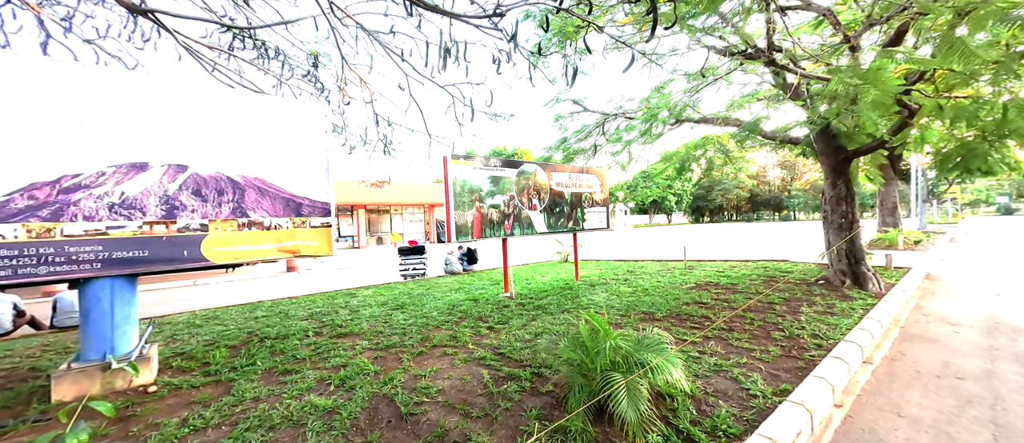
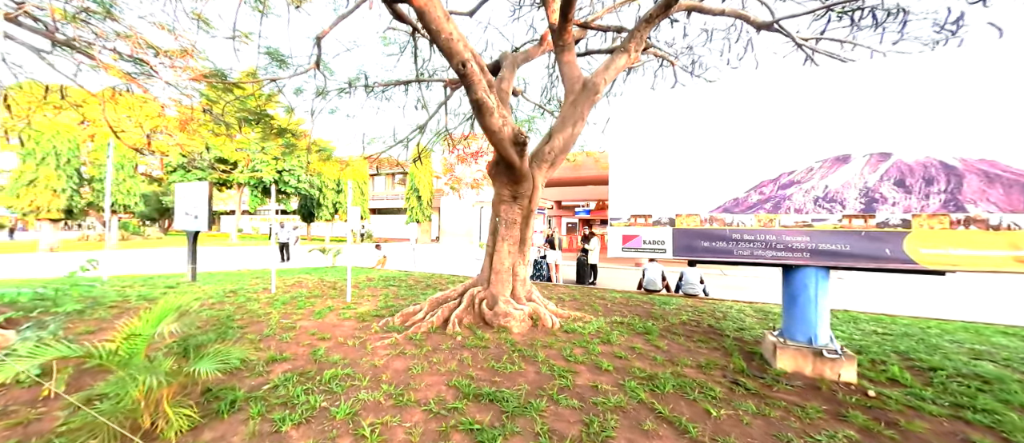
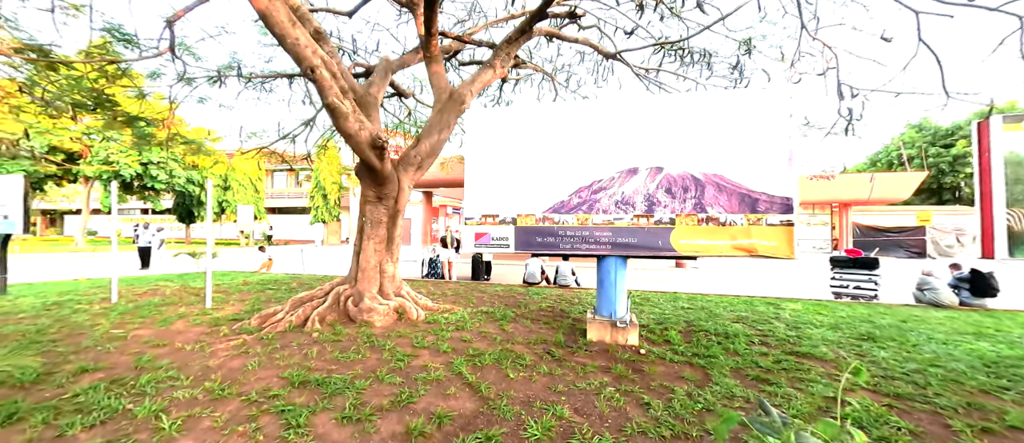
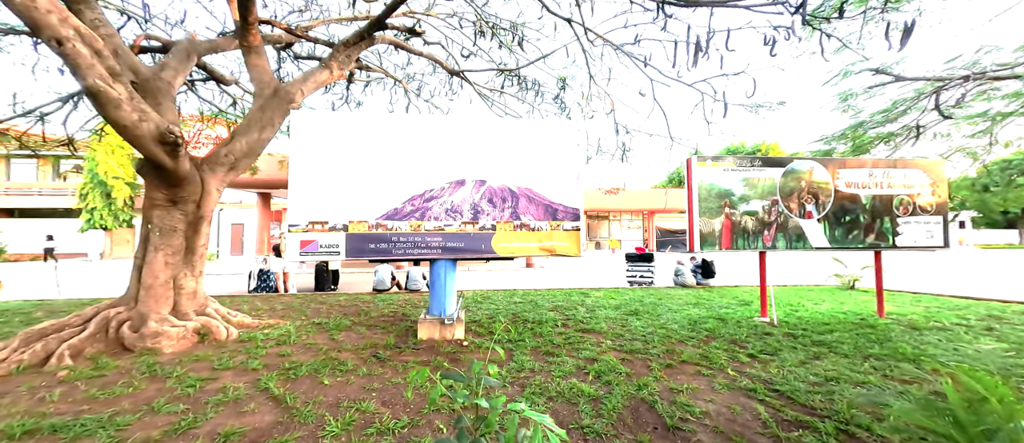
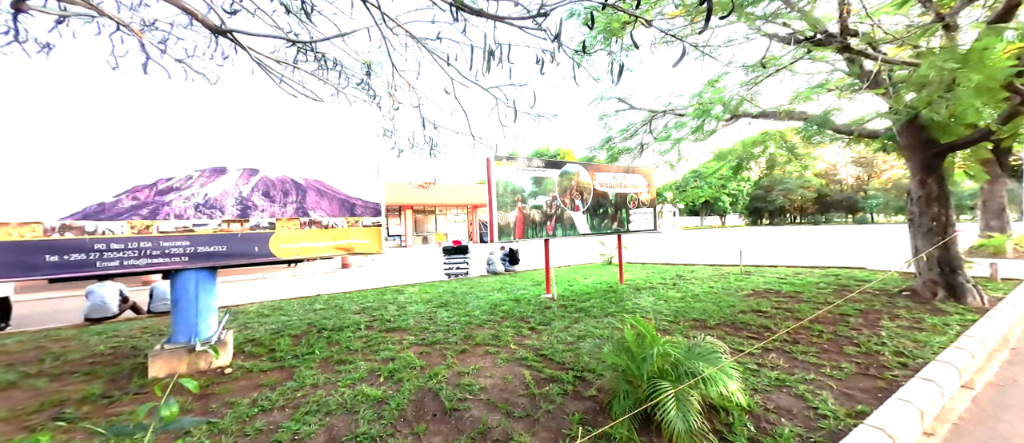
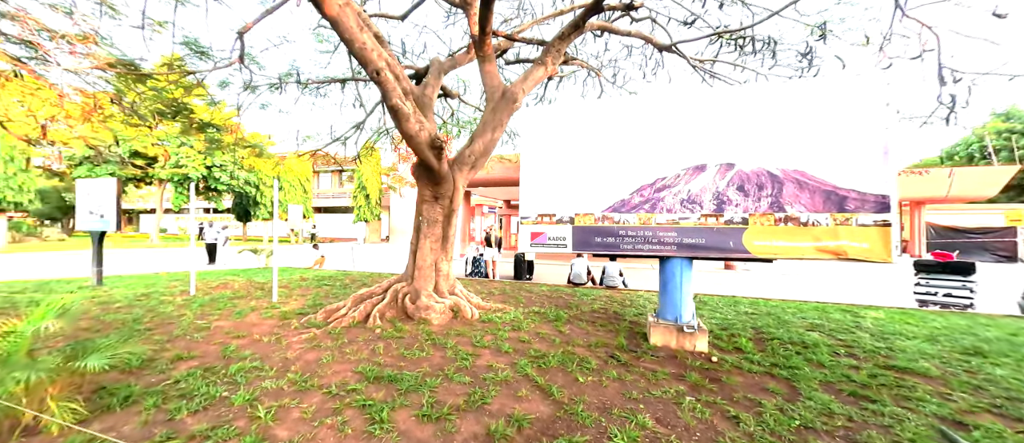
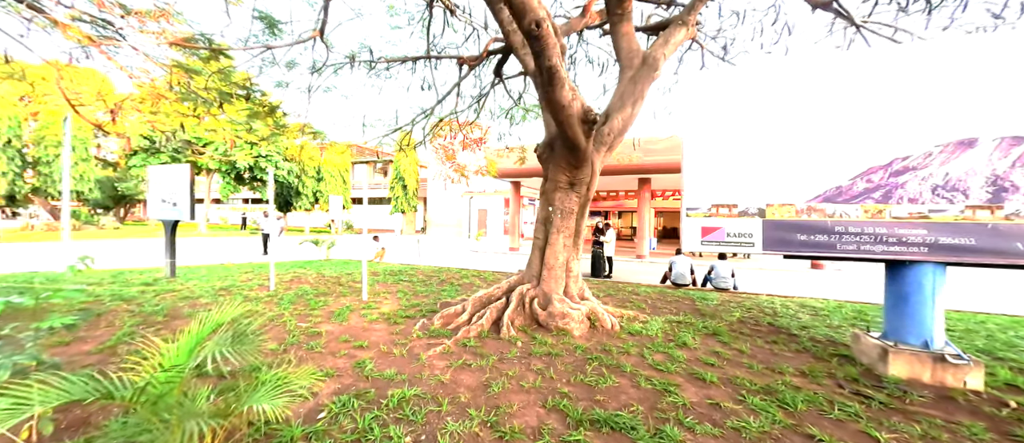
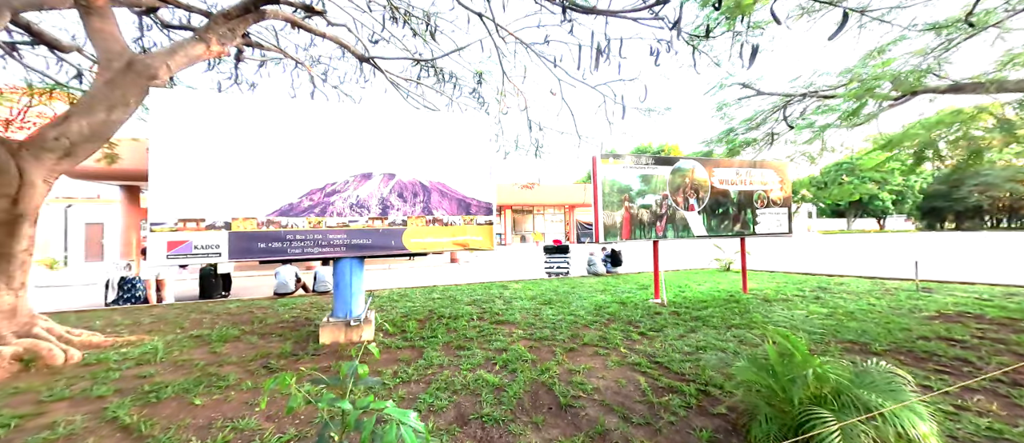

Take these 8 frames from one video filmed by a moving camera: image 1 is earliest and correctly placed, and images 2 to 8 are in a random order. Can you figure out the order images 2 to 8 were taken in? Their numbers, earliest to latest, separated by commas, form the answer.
5, 8, 4, 3, 6, 2, 7
